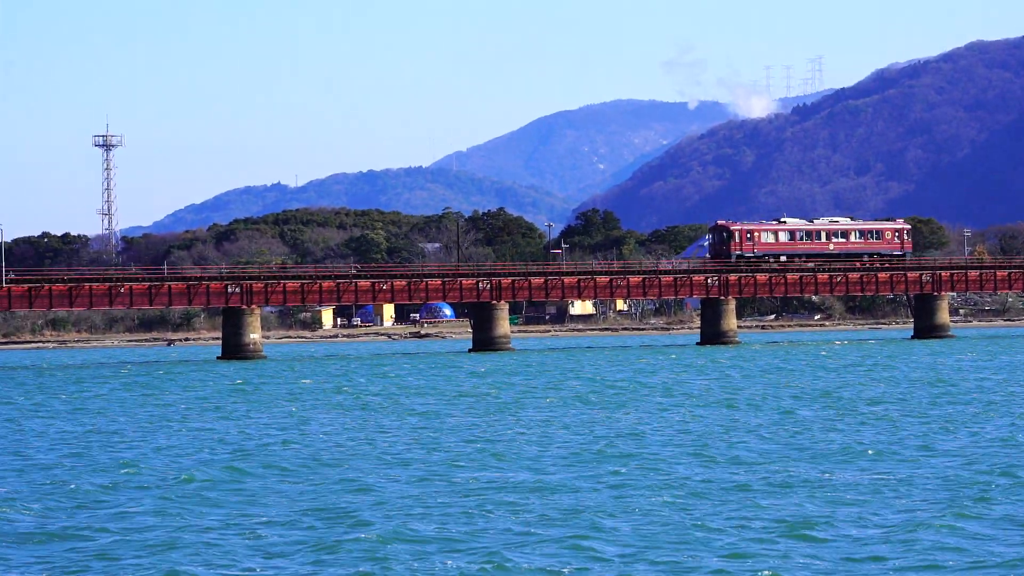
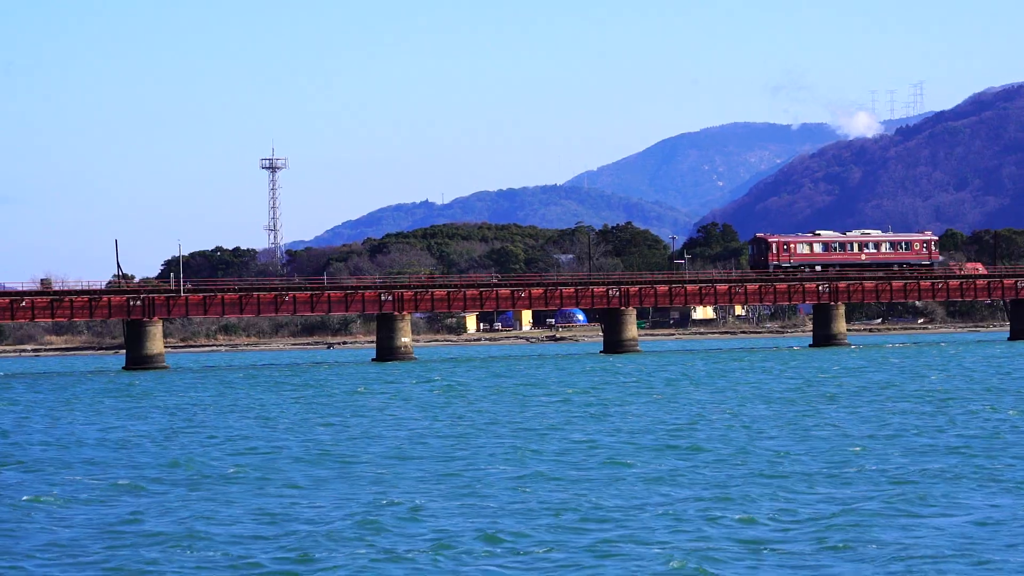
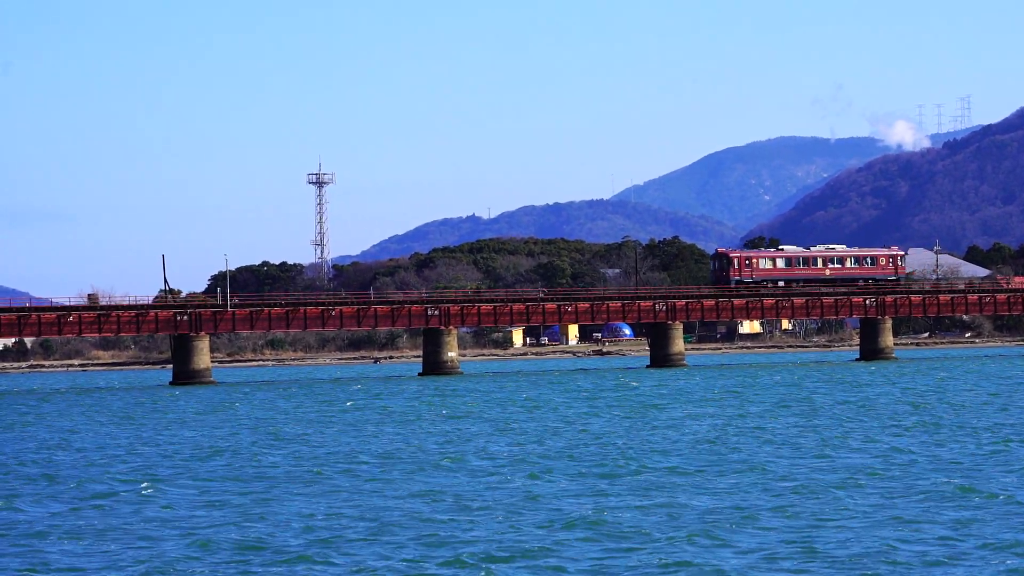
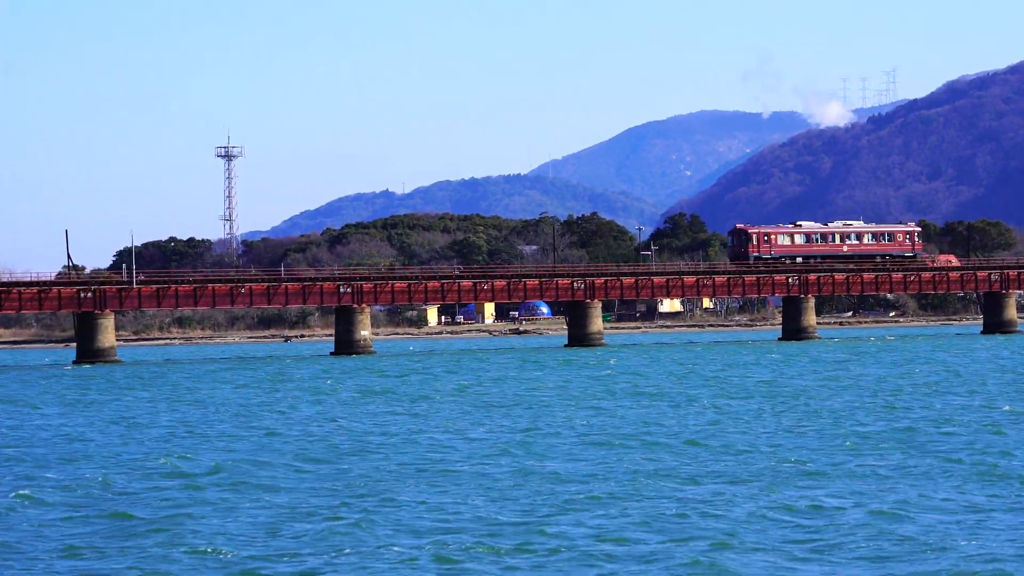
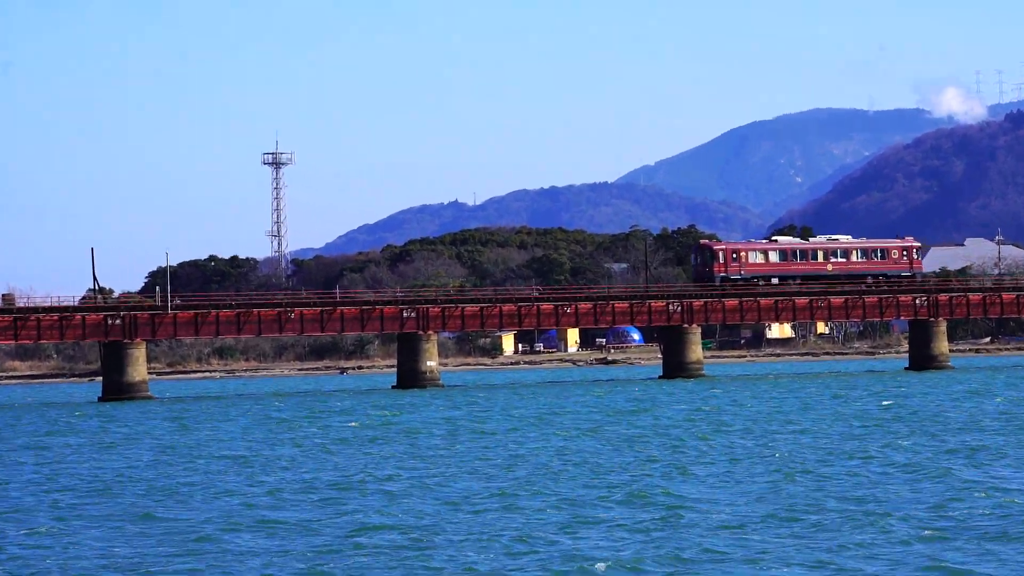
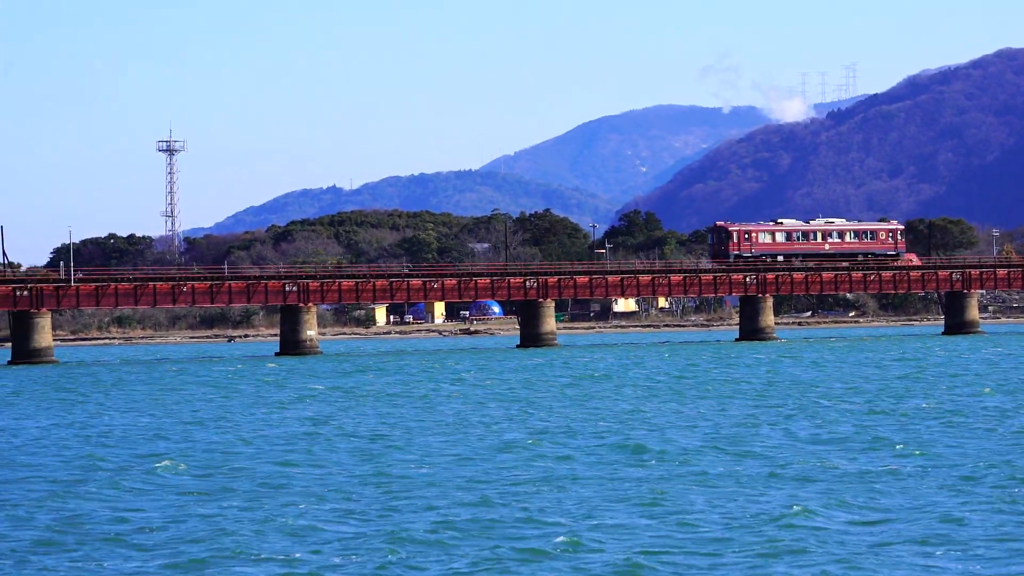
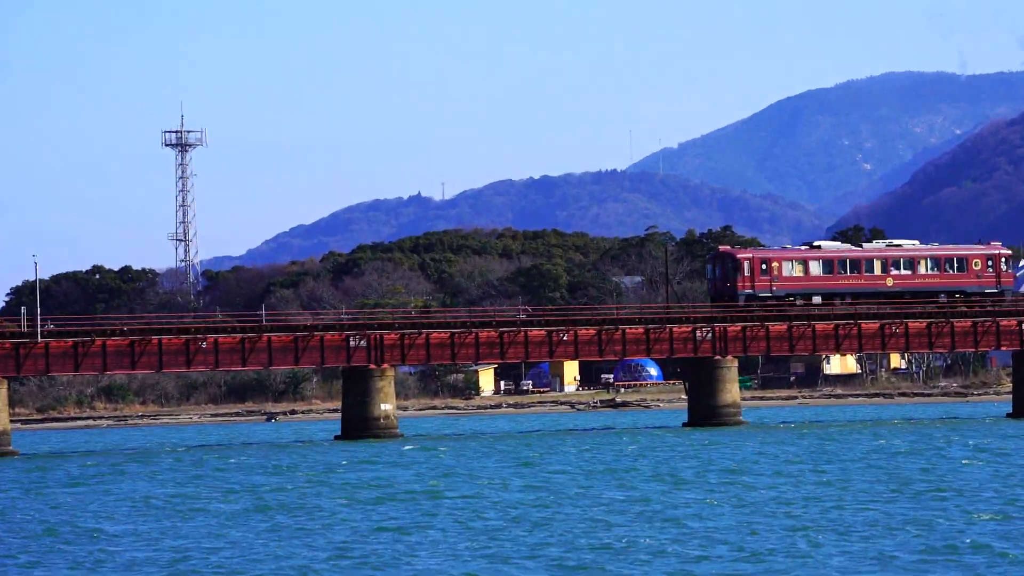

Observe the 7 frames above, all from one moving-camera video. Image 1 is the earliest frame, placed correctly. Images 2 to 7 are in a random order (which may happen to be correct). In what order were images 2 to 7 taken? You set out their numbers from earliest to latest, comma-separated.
6, 4, 2, 3, 5, 7
